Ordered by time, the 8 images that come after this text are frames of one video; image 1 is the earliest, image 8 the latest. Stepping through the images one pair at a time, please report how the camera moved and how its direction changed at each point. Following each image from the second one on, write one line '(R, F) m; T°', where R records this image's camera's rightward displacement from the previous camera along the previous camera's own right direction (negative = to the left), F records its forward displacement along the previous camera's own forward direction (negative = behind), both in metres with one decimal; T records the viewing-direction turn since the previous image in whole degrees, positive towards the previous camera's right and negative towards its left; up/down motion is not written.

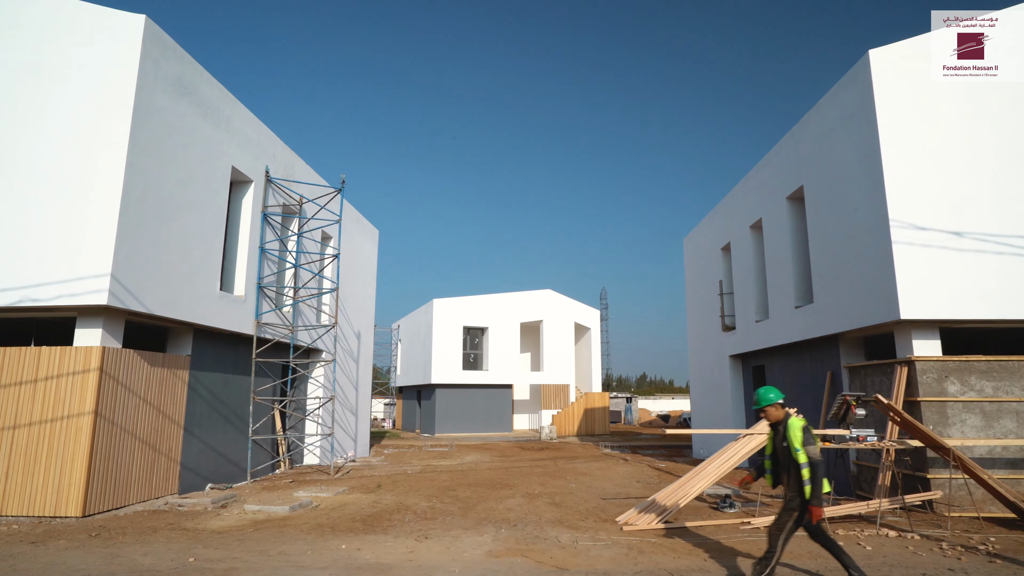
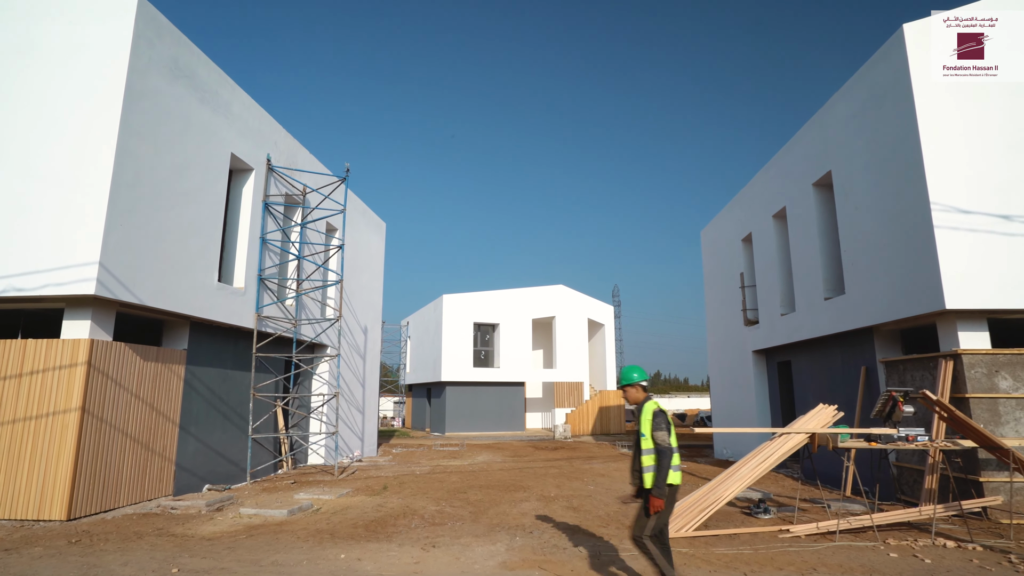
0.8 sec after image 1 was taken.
(0.0, +0.5) m; -1°
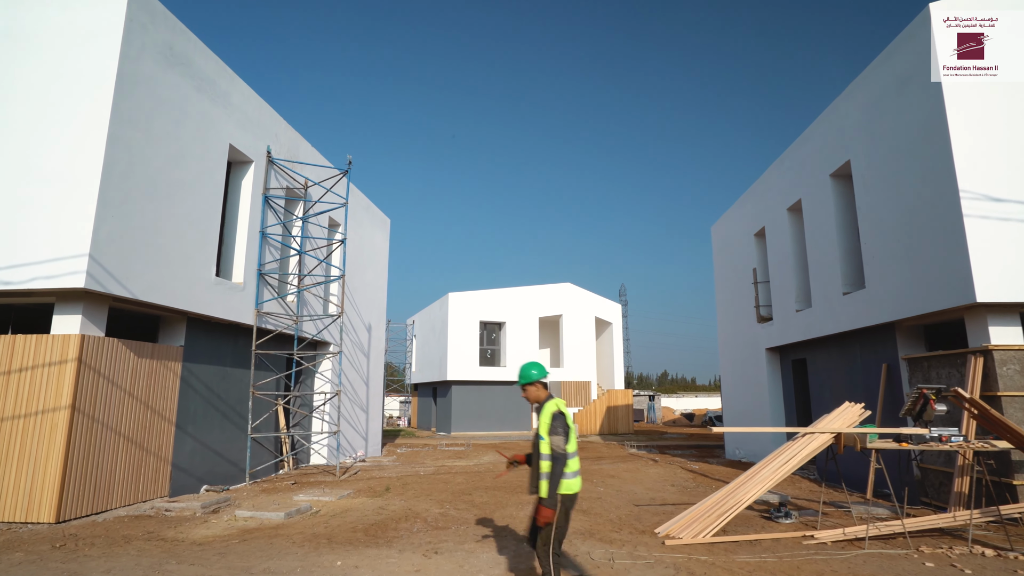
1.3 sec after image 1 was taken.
(0.0, +0.3) m; -1°
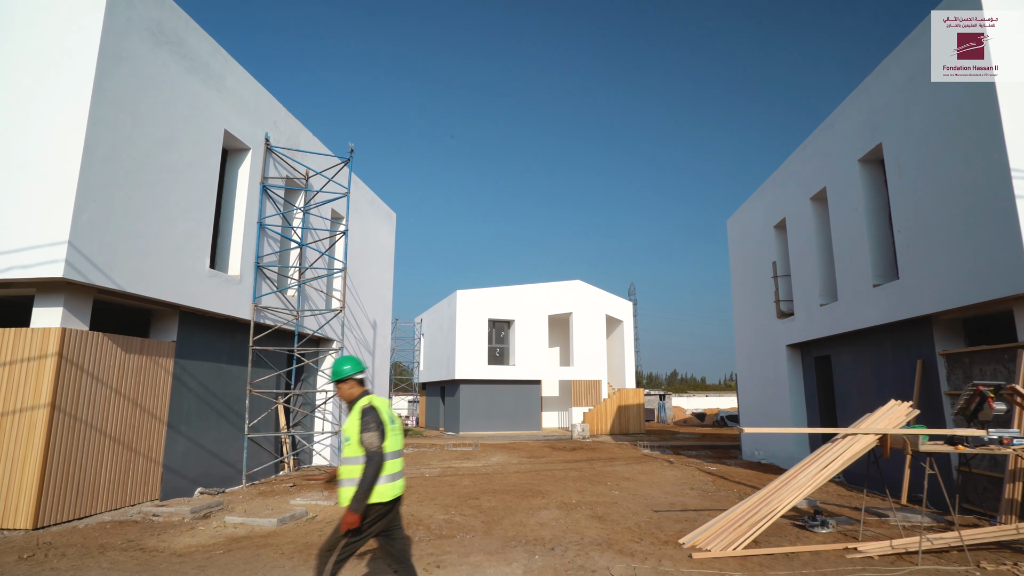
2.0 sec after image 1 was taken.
(0.0, +0.5) m; -1°
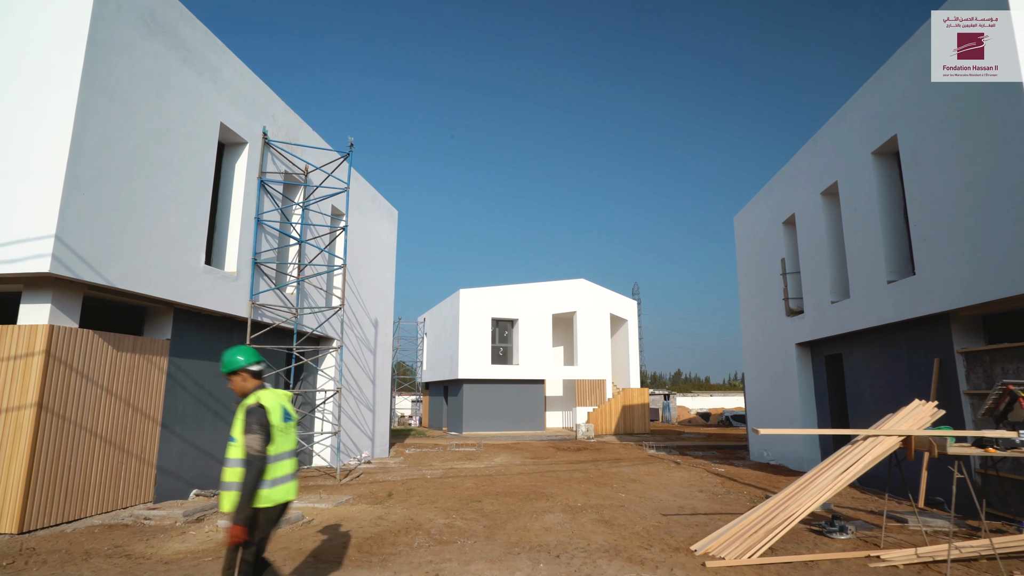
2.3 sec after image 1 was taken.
(0.0, +0.2) m; 0°
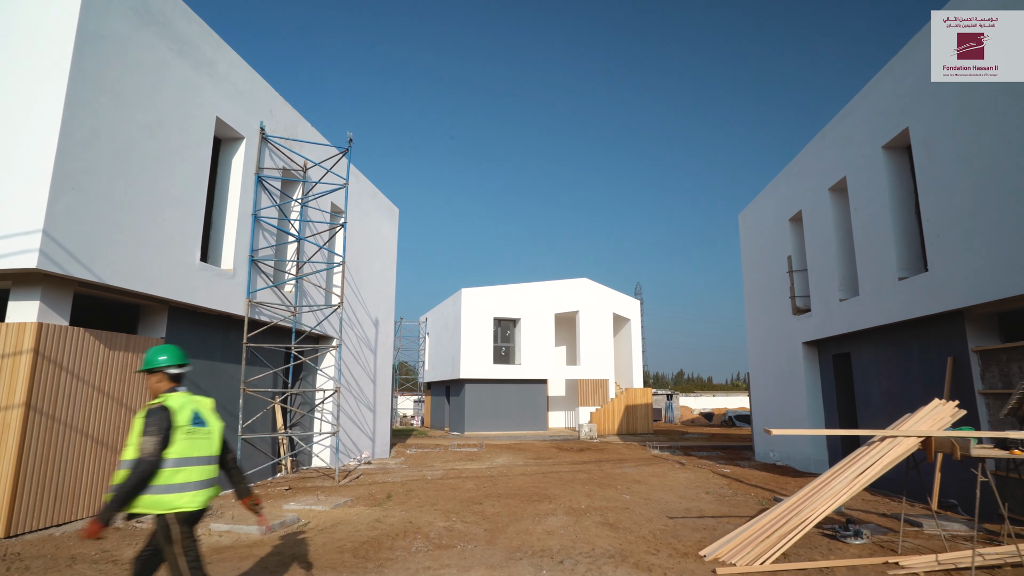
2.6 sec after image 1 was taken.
(0.0, +0.2) m; 0°
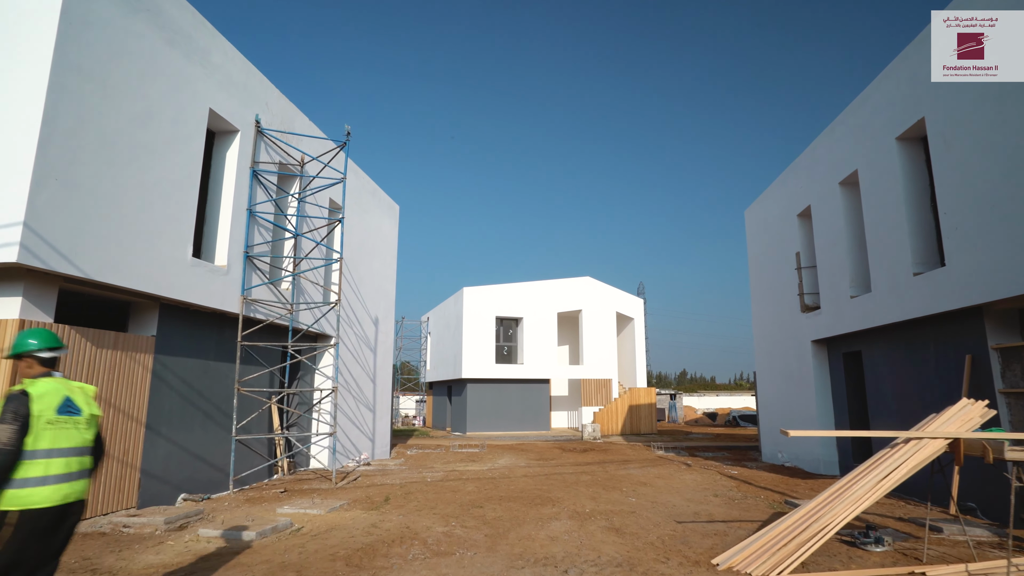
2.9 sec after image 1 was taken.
(0.0, +0.3) m; 0°
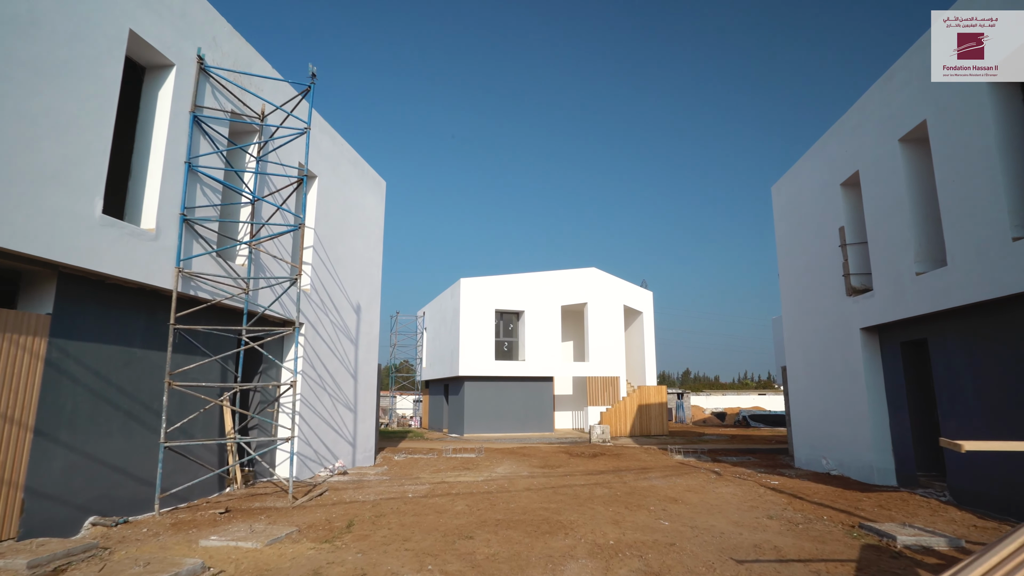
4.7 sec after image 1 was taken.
(0.0, +1.7) m; 0°
